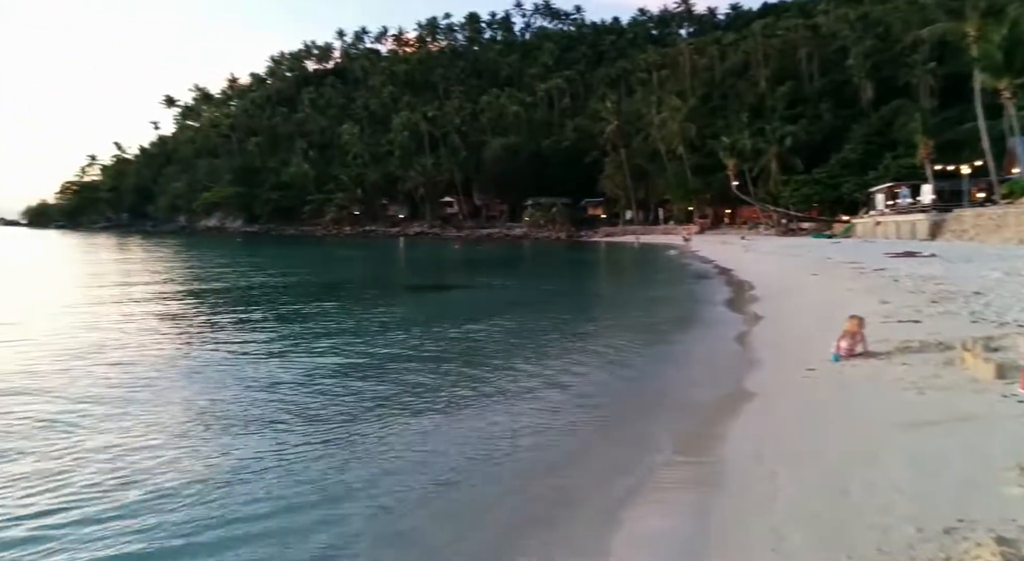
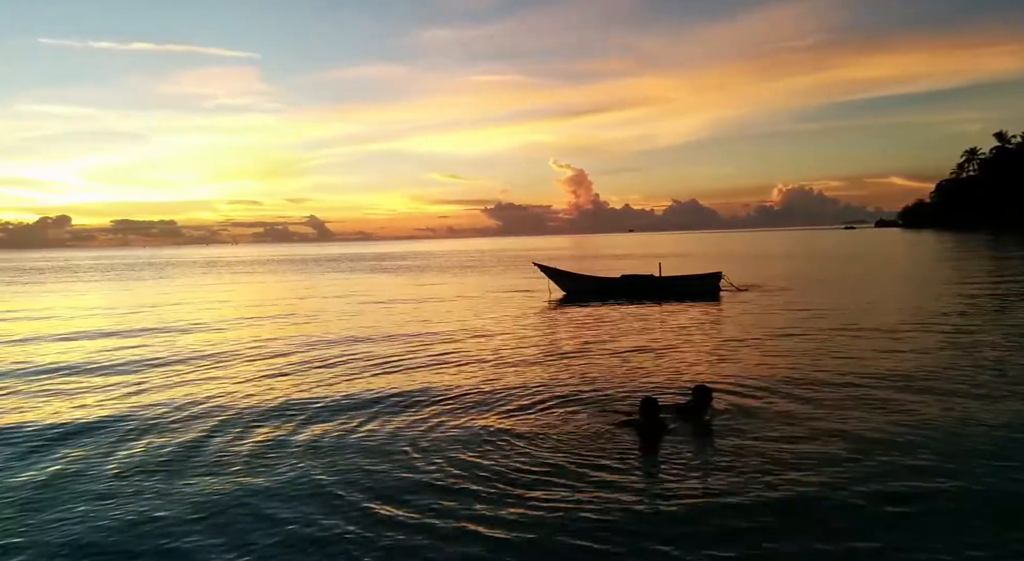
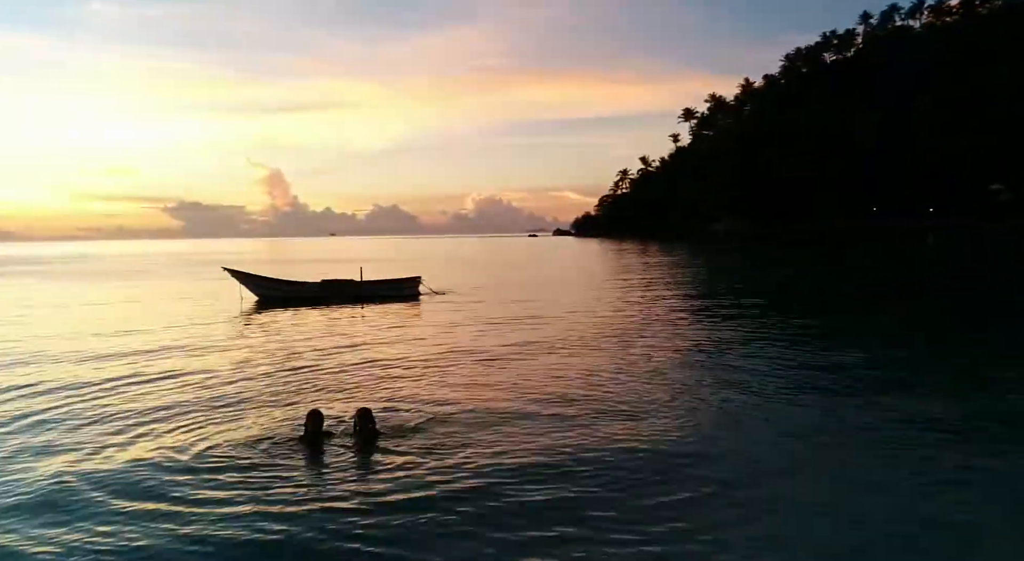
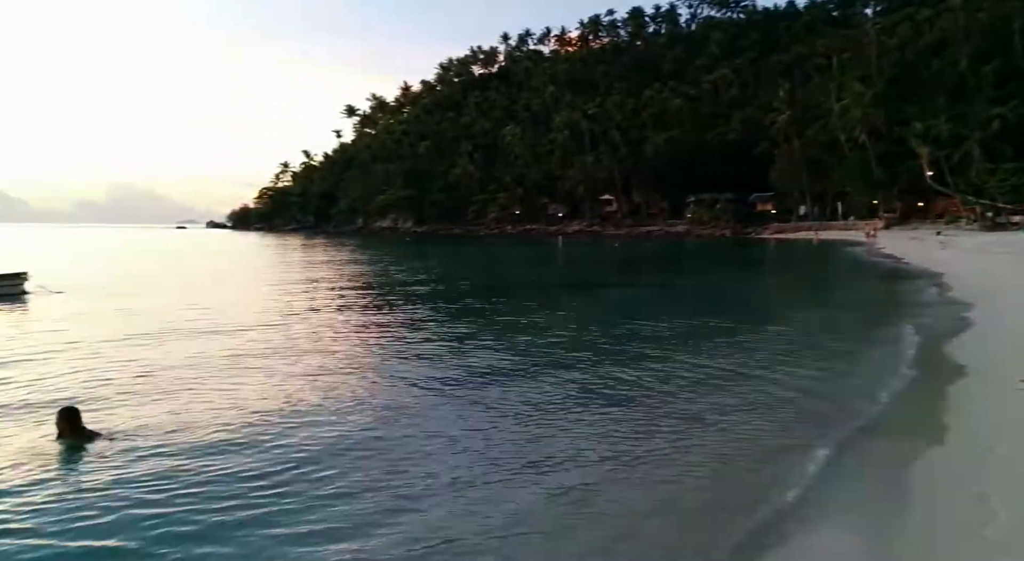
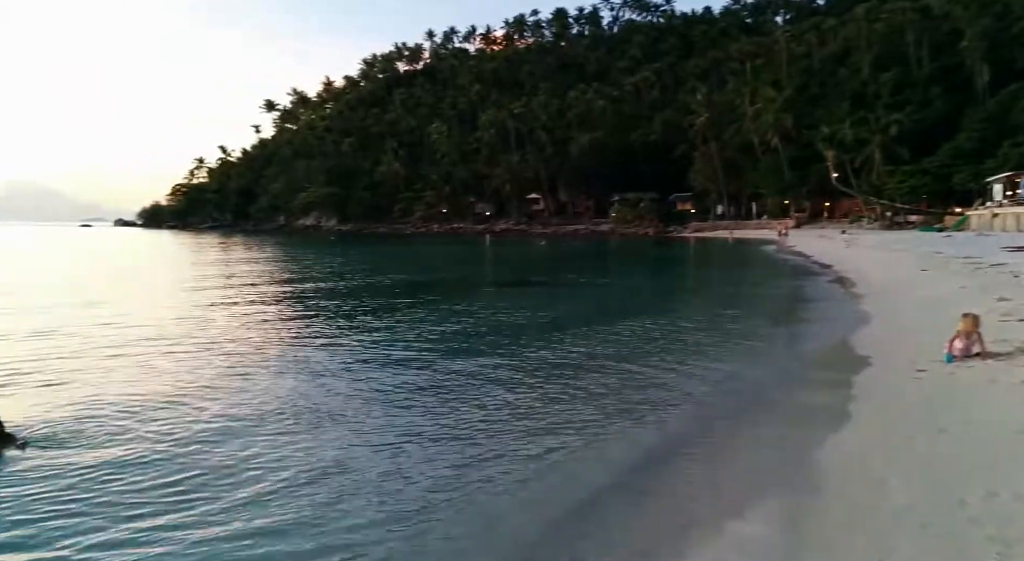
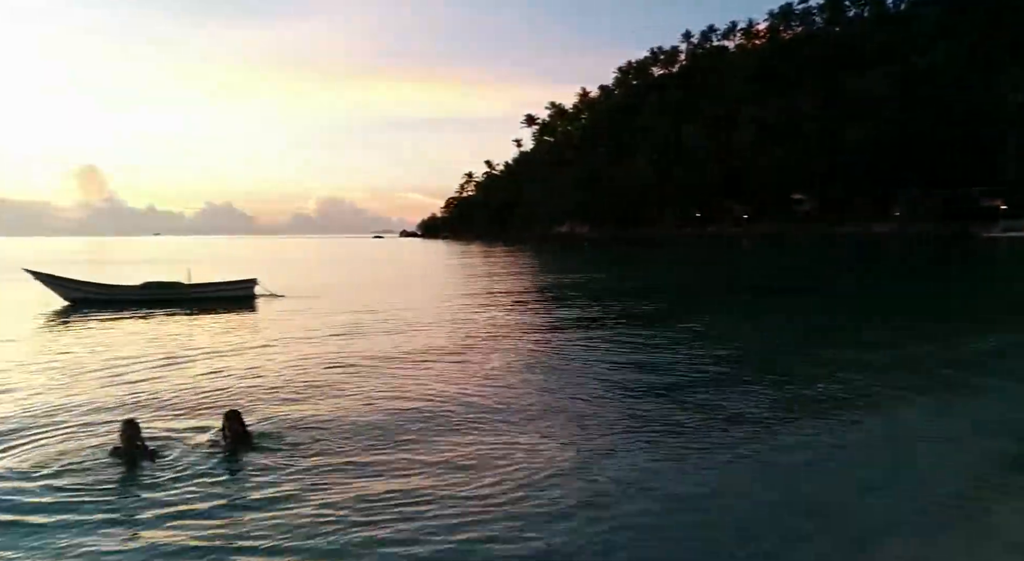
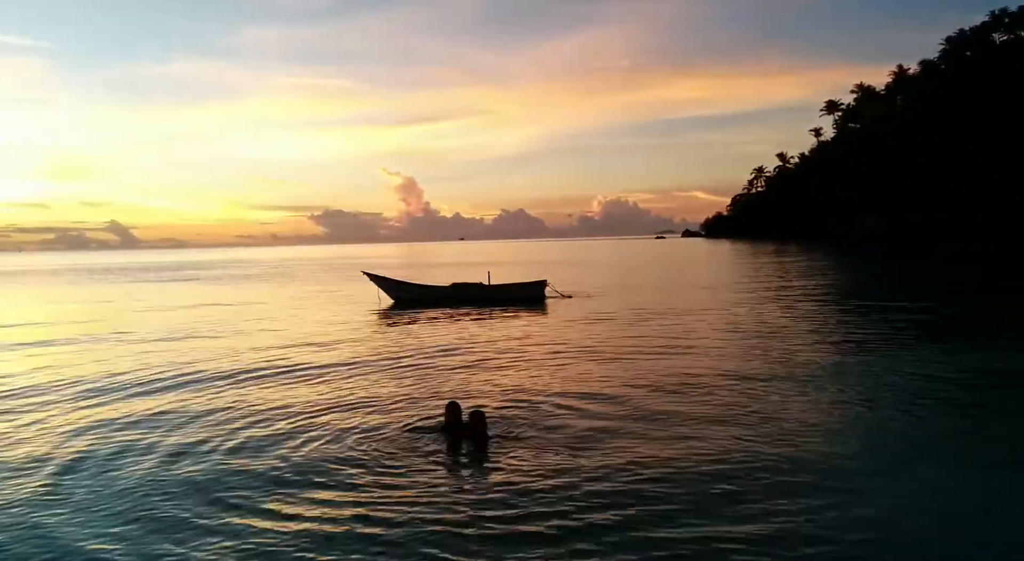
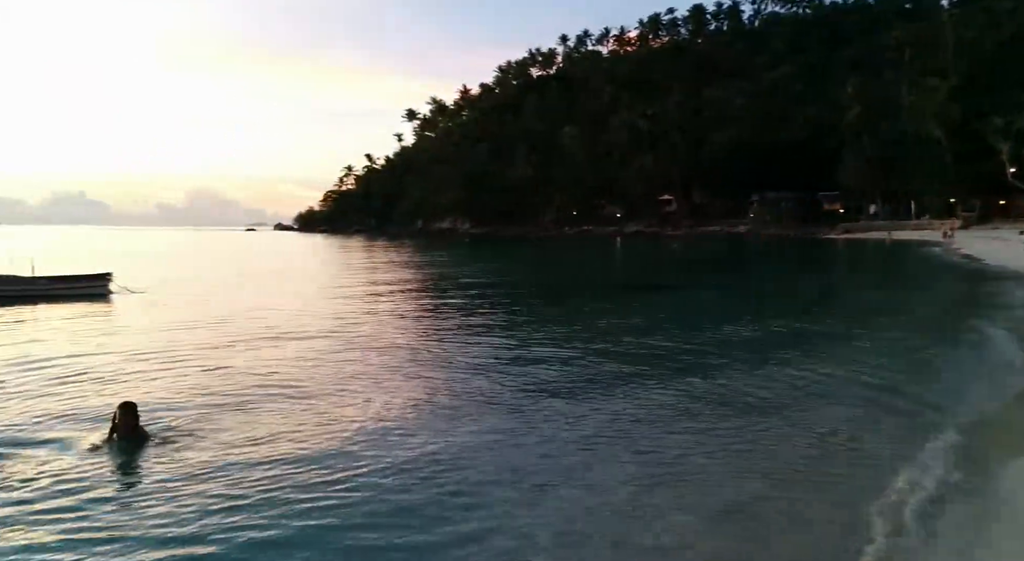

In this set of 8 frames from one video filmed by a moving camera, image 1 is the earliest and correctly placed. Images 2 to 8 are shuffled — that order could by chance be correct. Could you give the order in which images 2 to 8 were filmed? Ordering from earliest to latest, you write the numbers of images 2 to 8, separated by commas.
5, 4, 8, 6, 3, 7, 2
